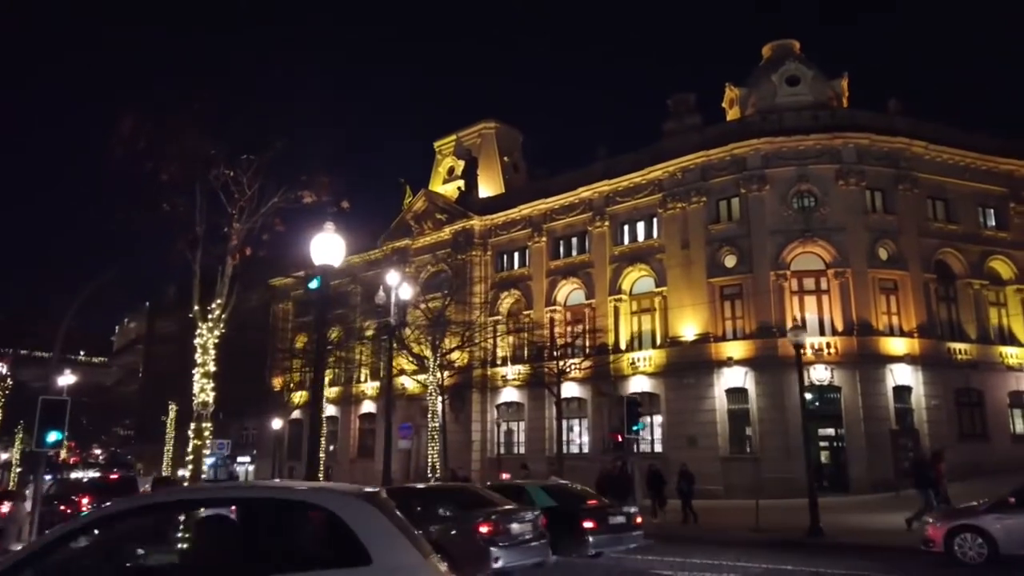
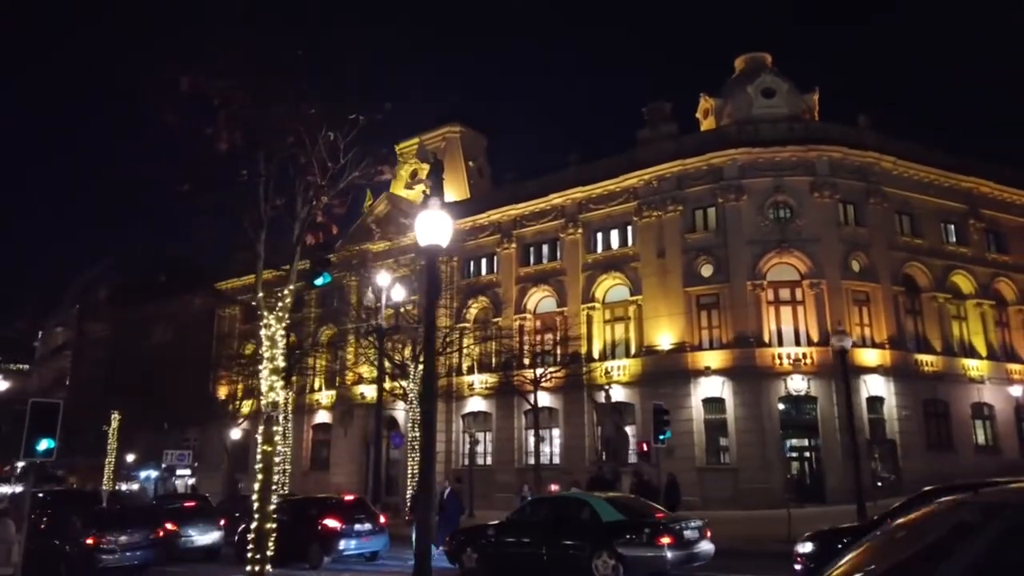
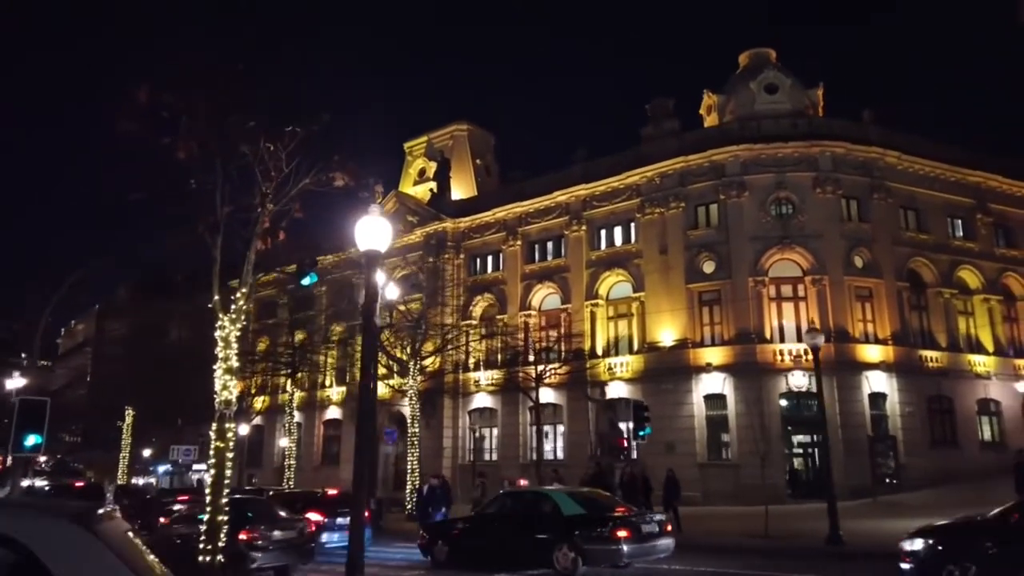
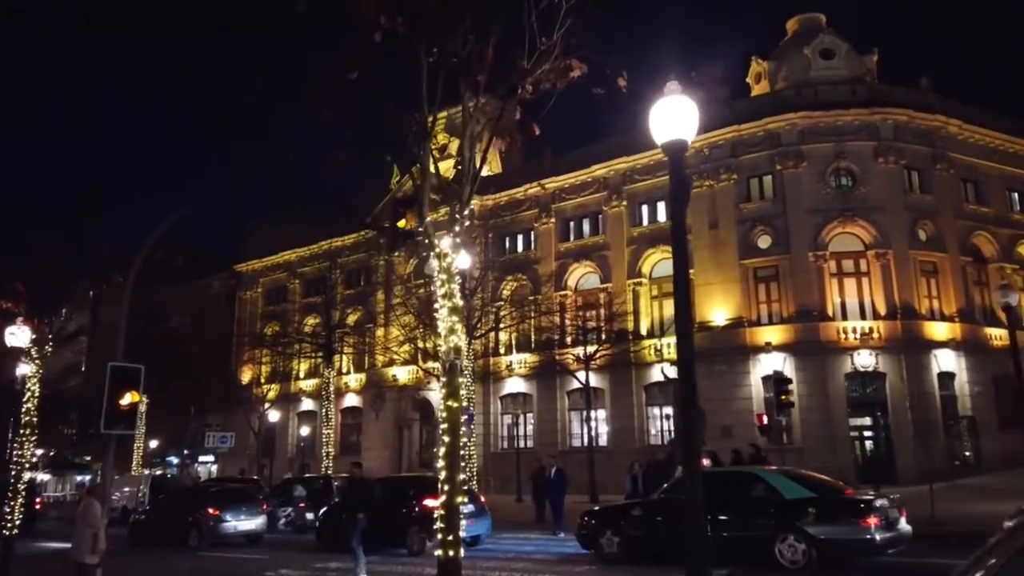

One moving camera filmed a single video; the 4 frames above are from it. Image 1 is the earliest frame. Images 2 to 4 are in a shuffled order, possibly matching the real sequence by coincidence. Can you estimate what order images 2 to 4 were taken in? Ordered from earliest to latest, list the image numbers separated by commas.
3, 2, 4
